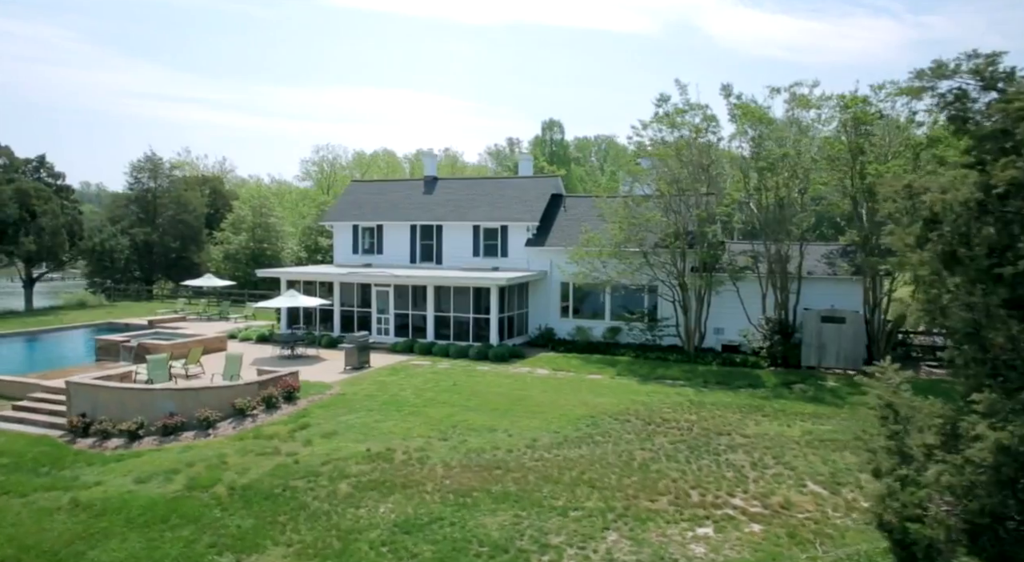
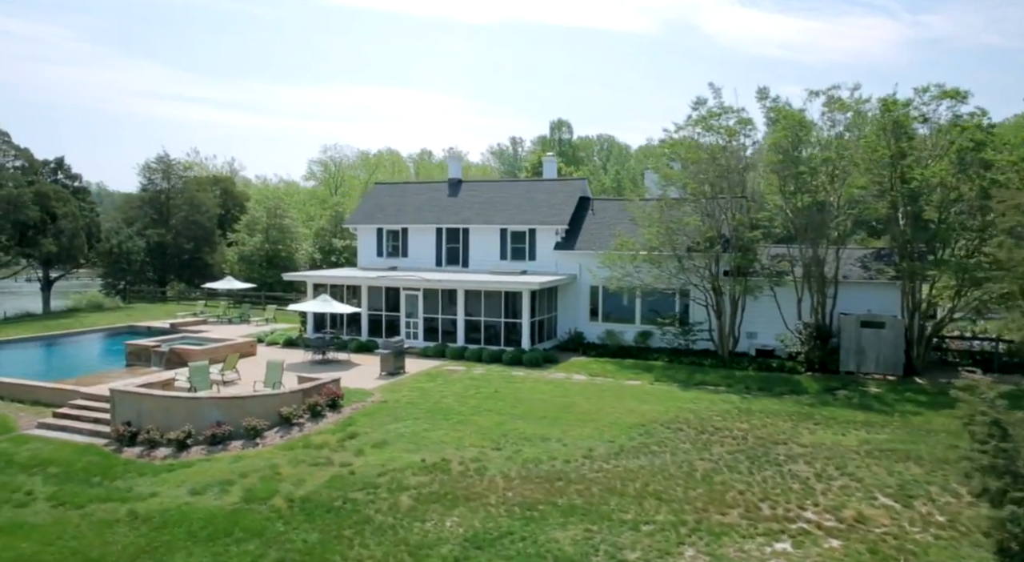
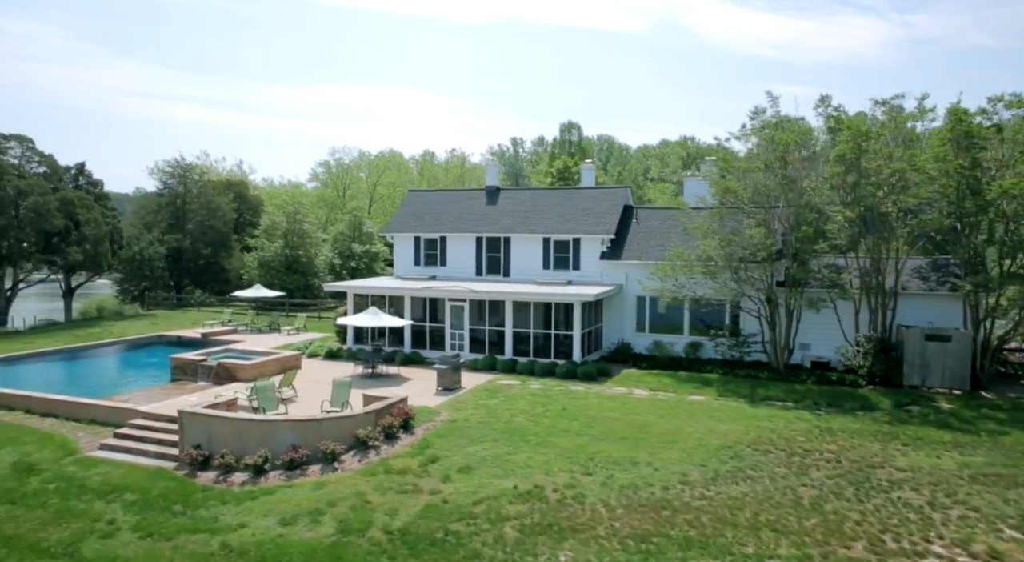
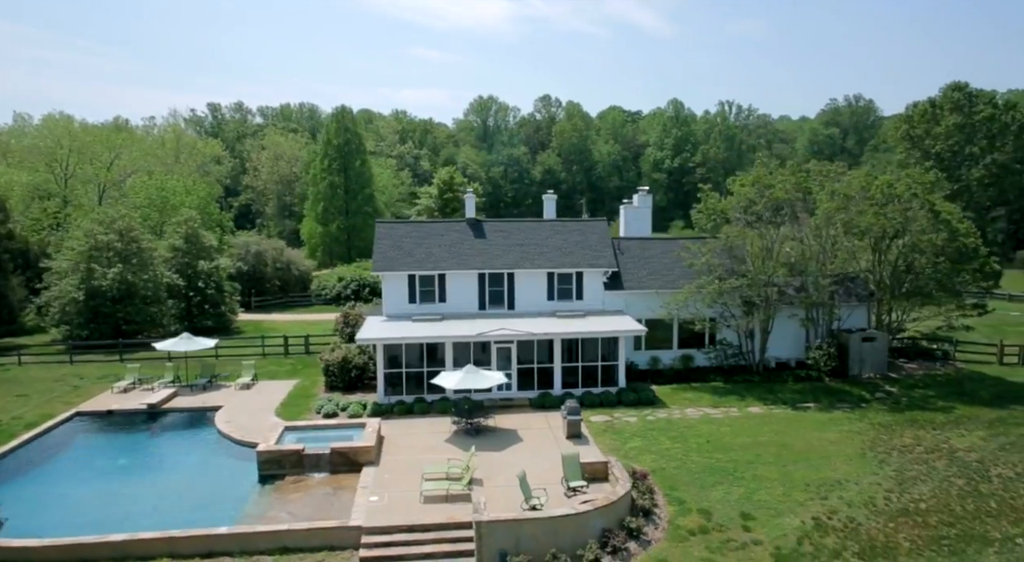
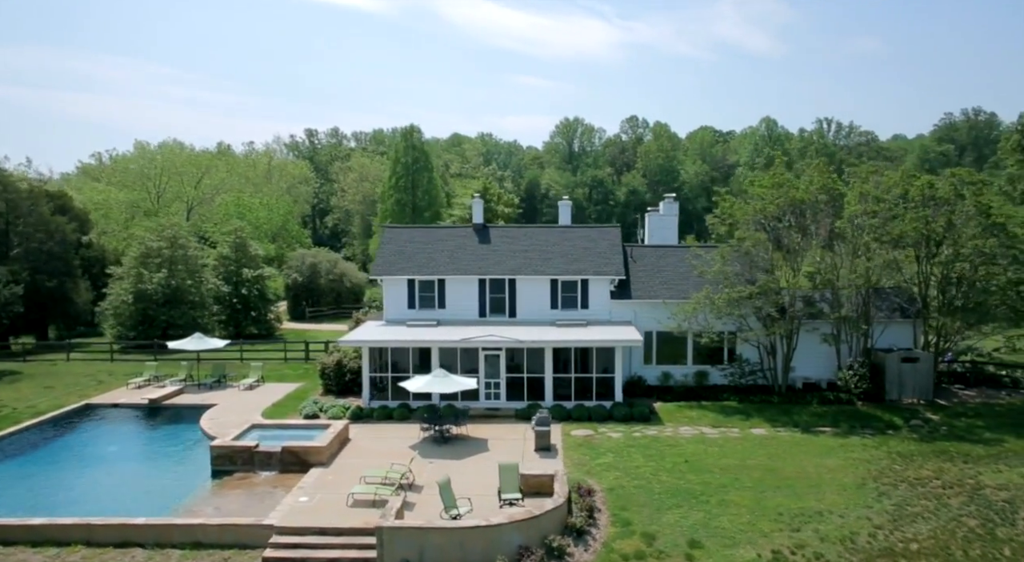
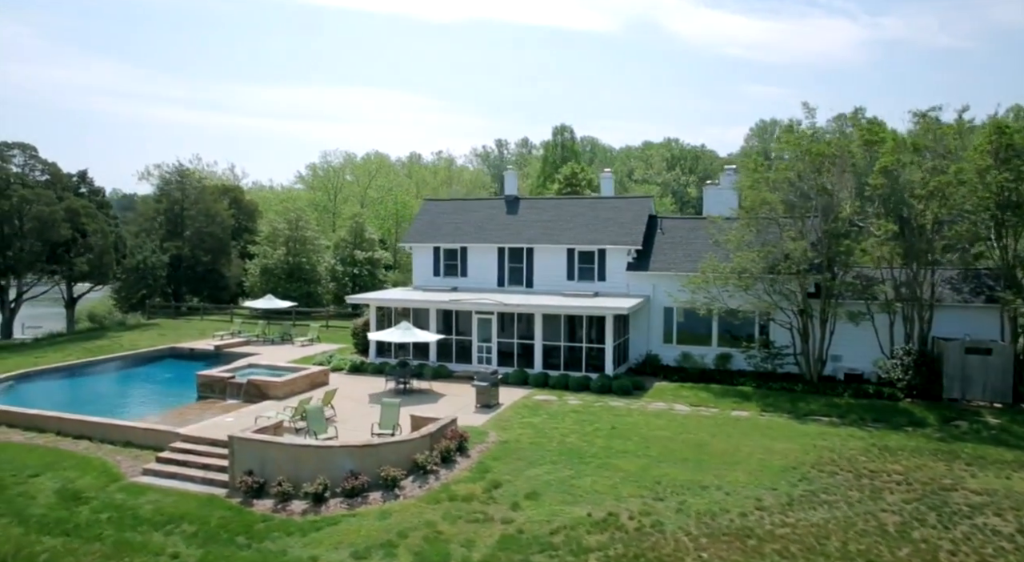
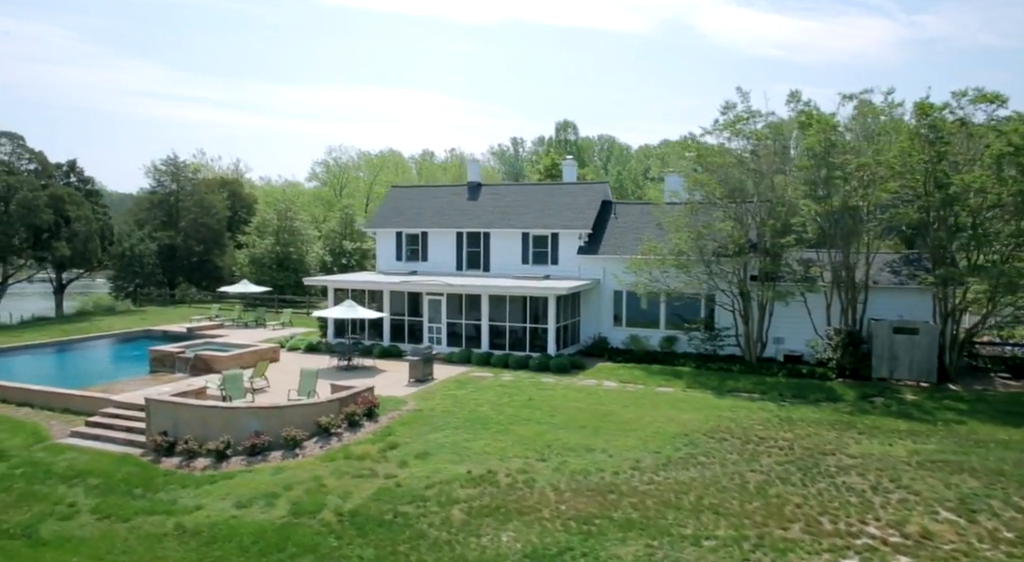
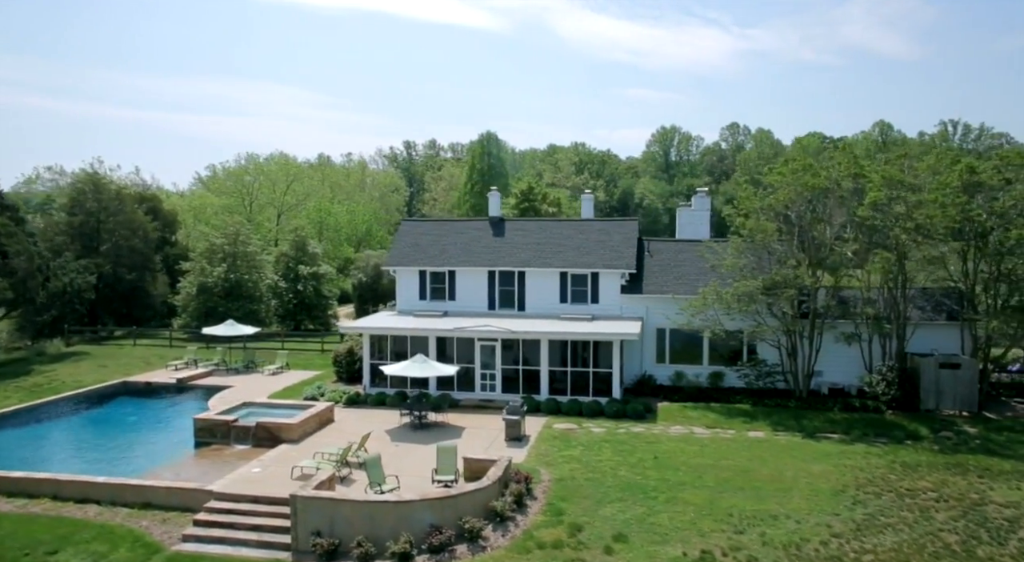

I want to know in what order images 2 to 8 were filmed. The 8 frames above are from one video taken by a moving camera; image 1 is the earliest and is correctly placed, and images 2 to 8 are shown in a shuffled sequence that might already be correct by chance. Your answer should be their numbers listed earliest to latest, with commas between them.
2, 7, 3, 6, 8, 5, 4
